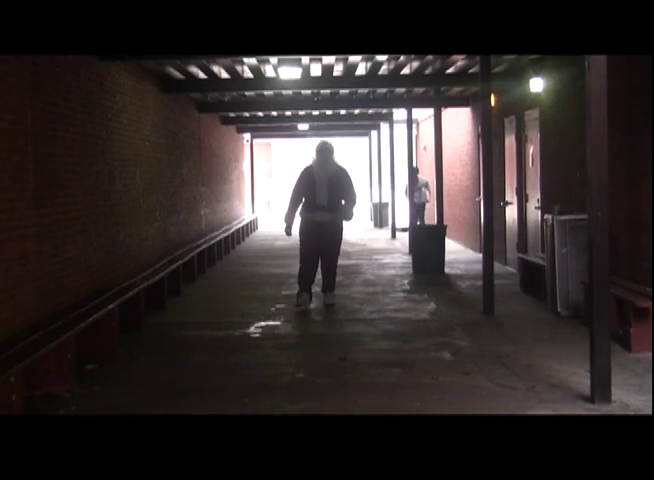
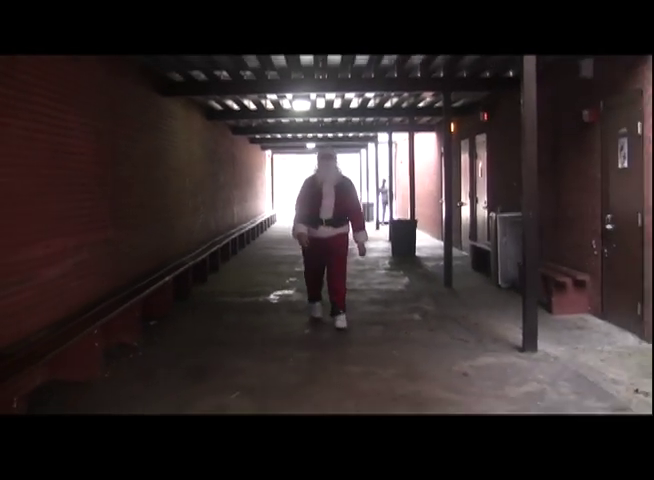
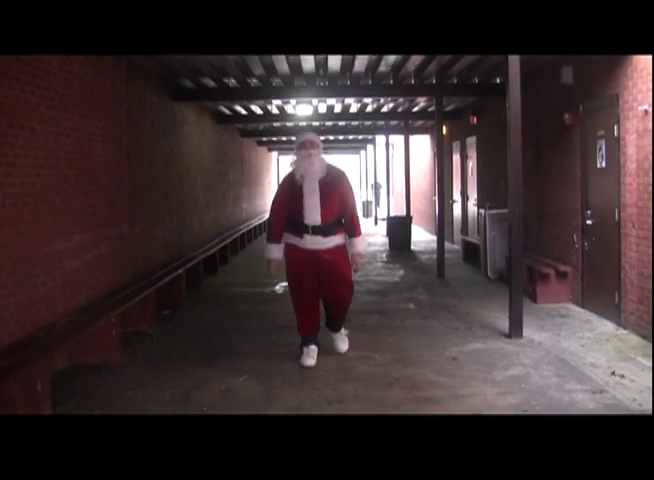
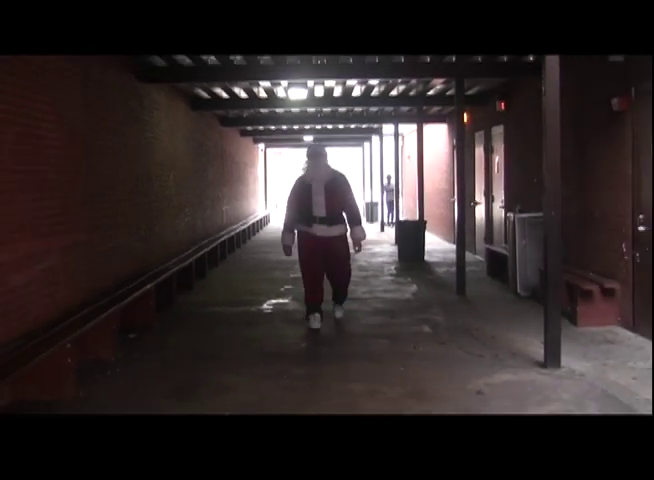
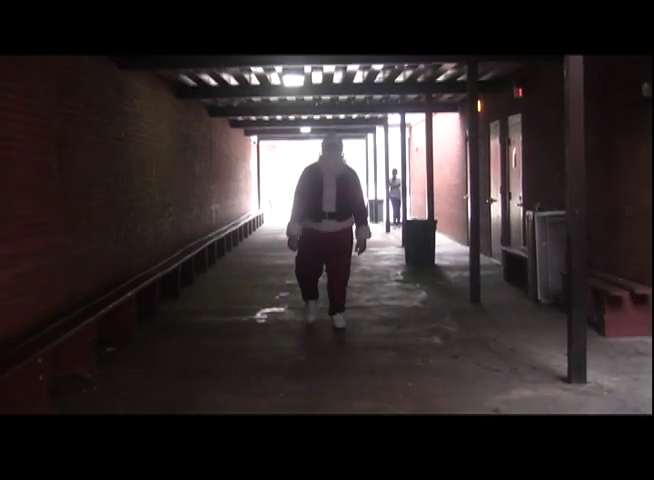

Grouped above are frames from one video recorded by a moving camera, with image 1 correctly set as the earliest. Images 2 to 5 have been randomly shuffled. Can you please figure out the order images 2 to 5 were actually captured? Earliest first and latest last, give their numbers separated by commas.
5, 4, 2, 3
